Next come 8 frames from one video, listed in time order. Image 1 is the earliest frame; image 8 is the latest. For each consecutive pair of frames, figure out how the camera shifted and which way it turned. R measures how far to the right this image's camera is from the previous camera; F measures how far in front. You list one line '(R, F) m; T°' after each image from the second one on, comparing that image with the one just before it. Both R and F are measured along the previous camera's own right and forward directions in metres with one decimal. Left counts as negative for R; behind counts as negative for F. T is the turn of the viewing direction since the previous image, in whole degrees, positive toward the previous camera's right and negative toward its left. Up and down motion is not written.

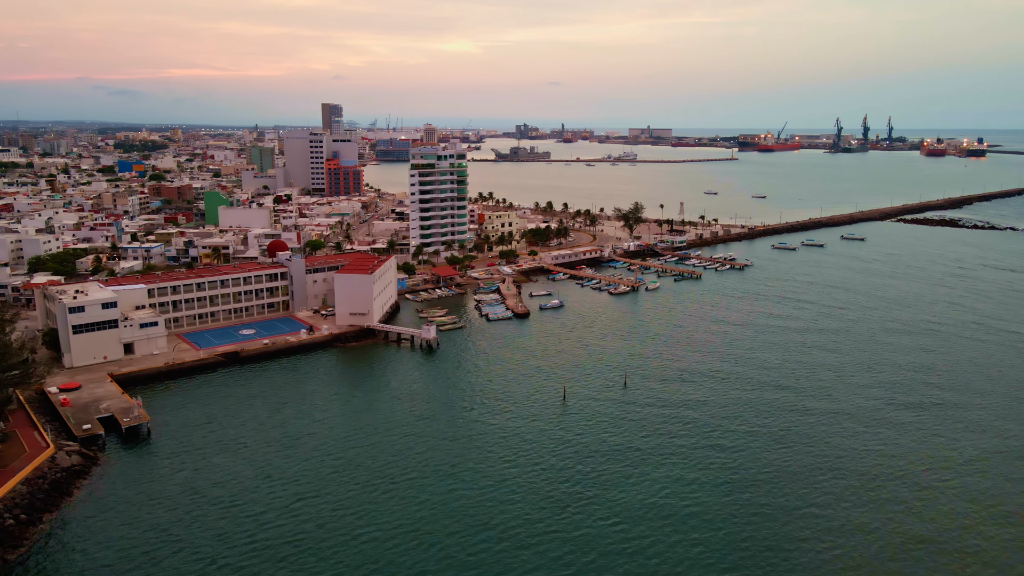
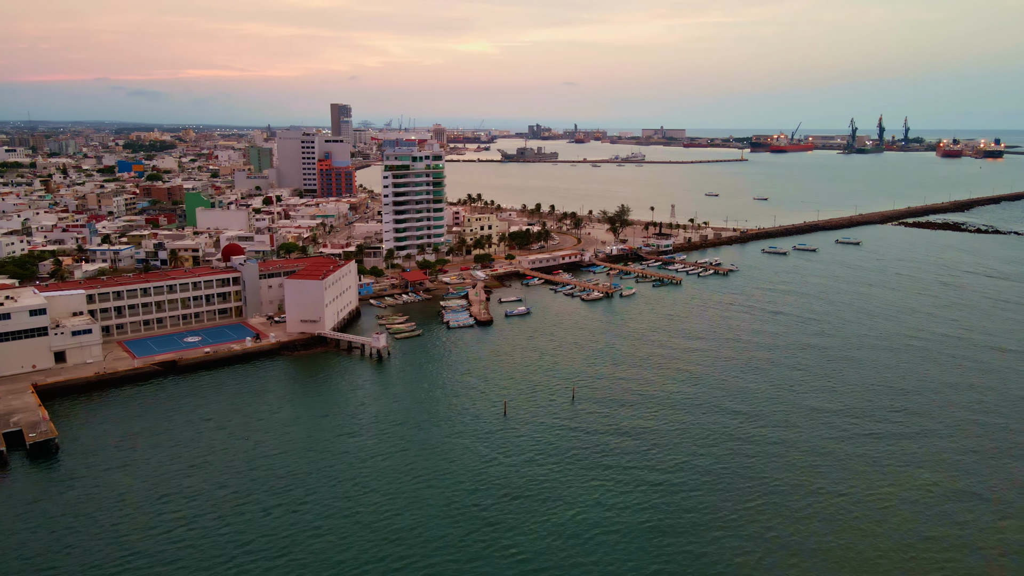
(+2.7, +1.4) m; -1°
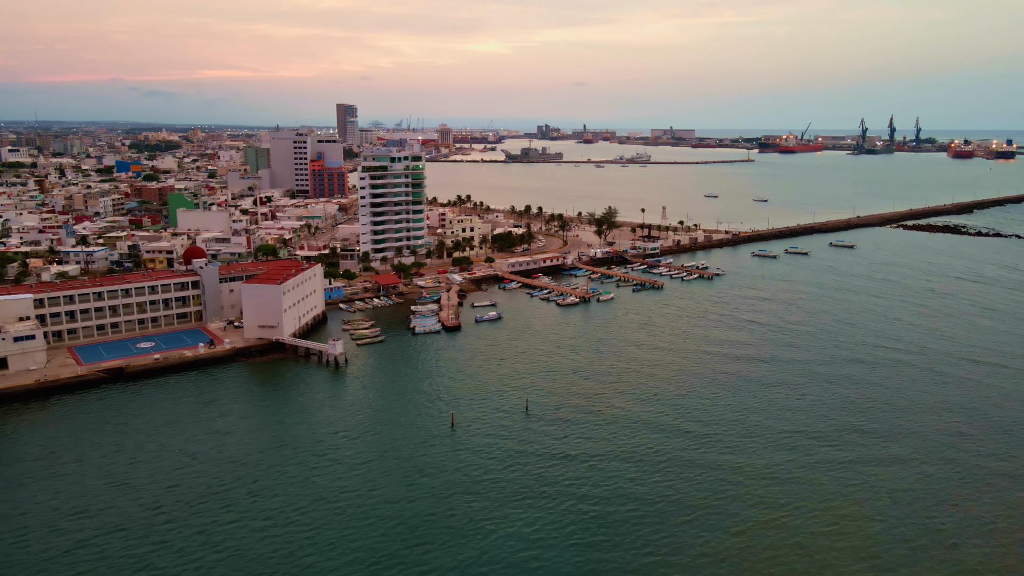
(+2.1, +1.1) m; -1°
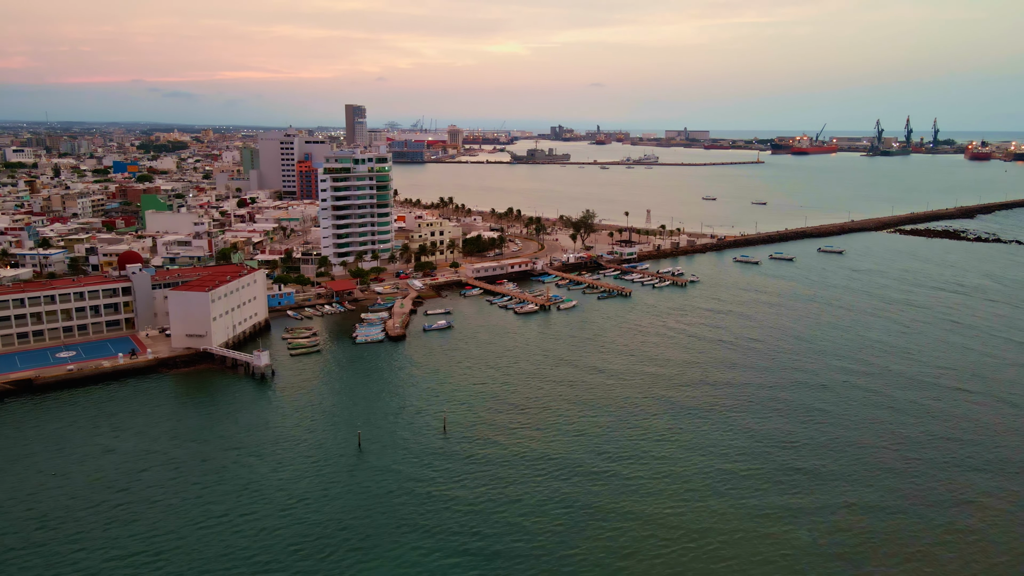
(+3.3, +1.7) m; -1°
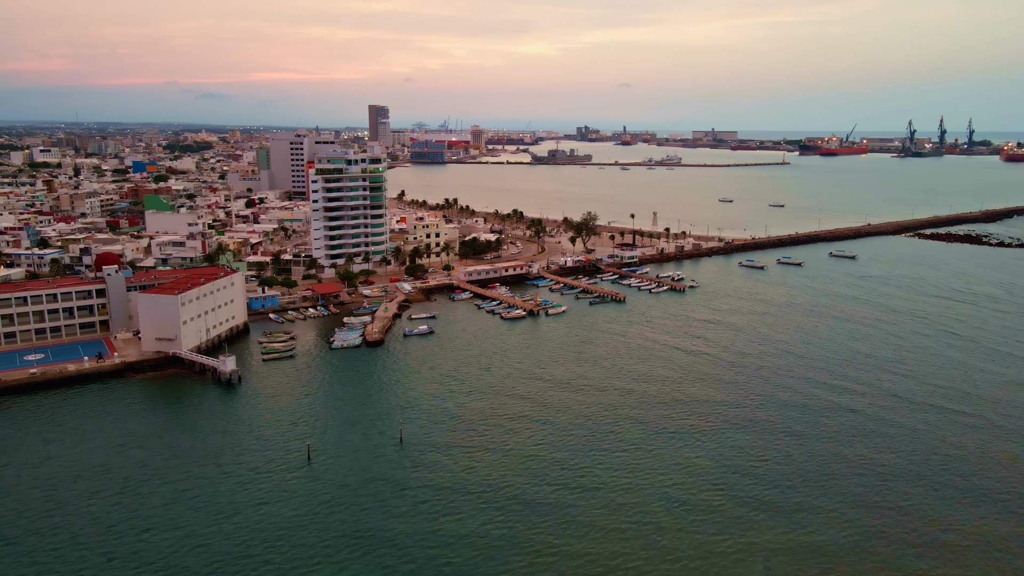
(+2.2, +1.1) m; -2°
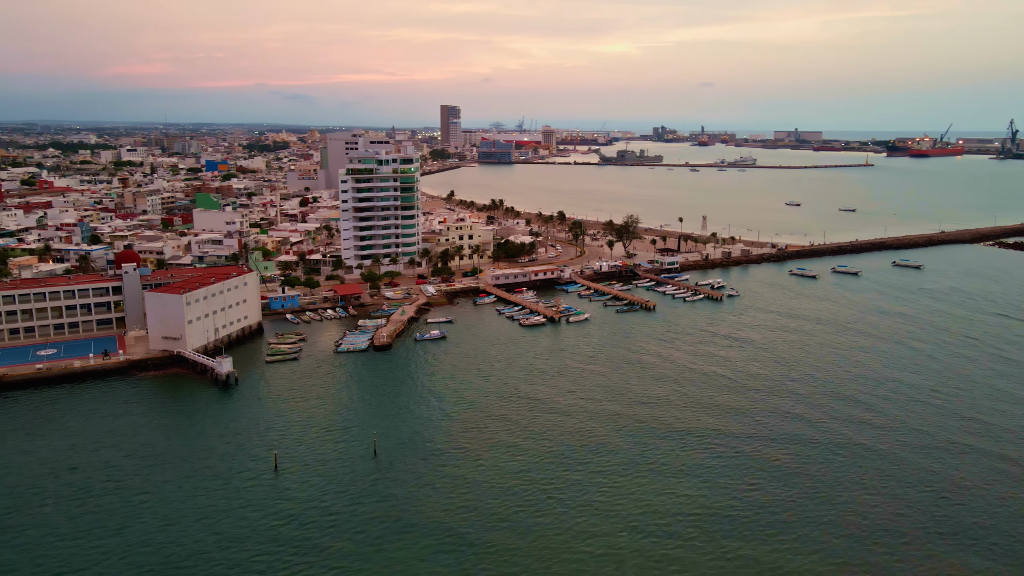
(+2.8, +1.5) m; -6°
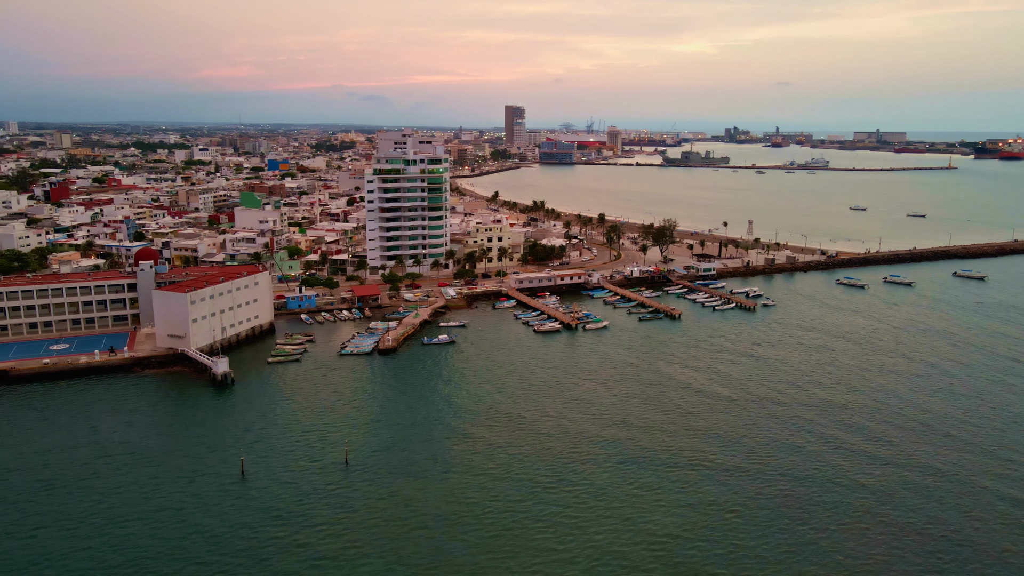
(+2.6, +1.3) m; -5°
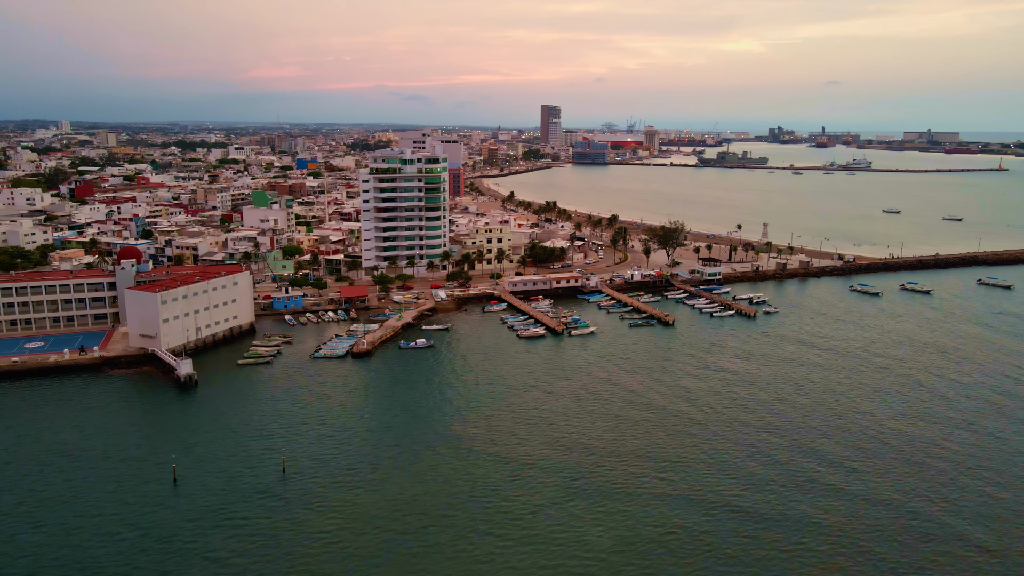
(+2.7, +1.2) m; -3°
